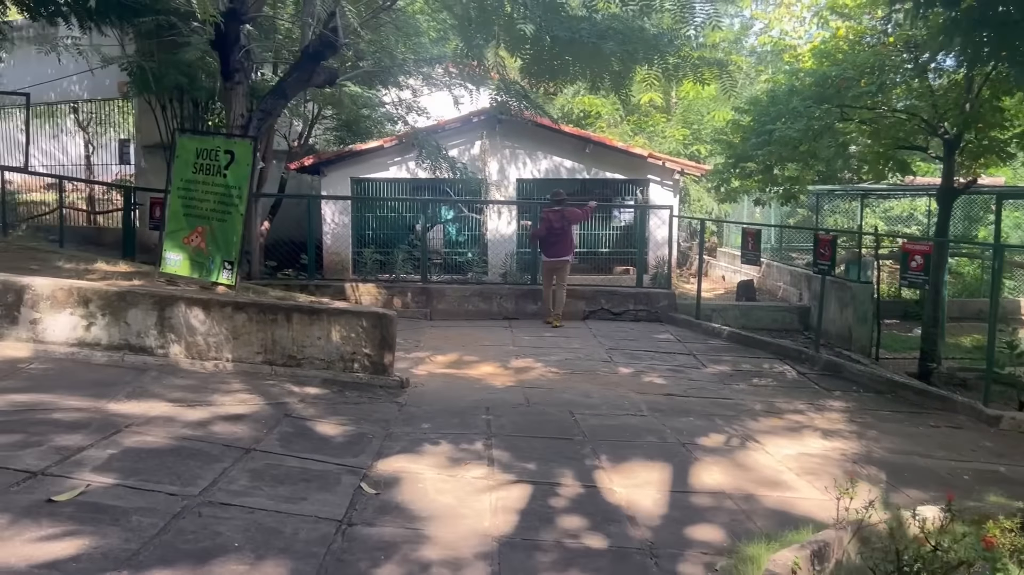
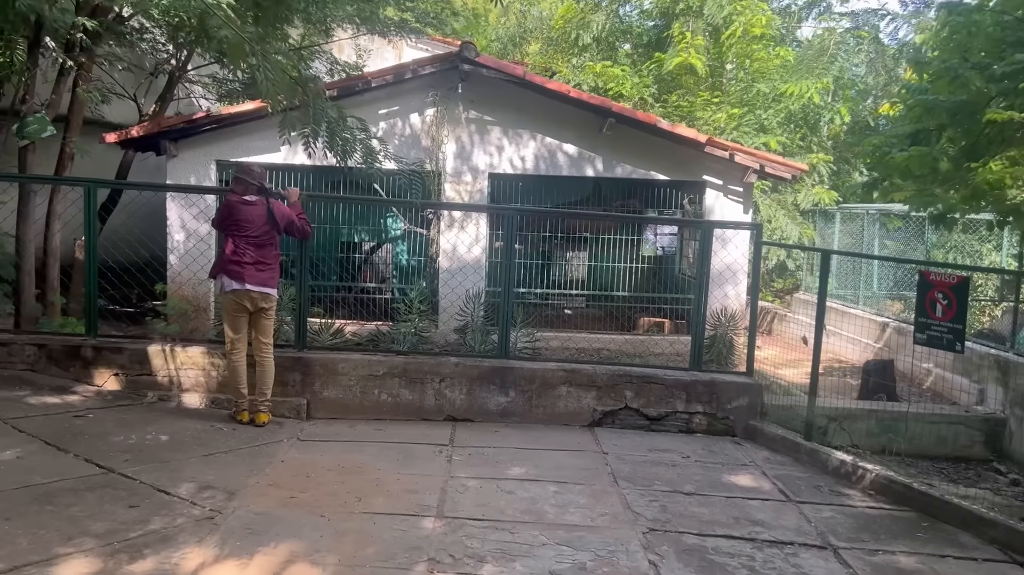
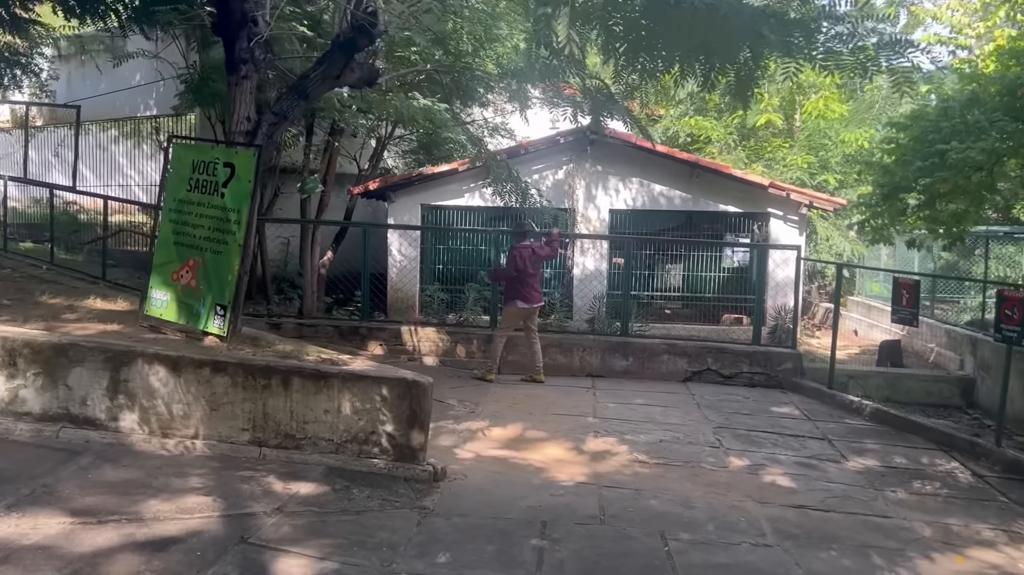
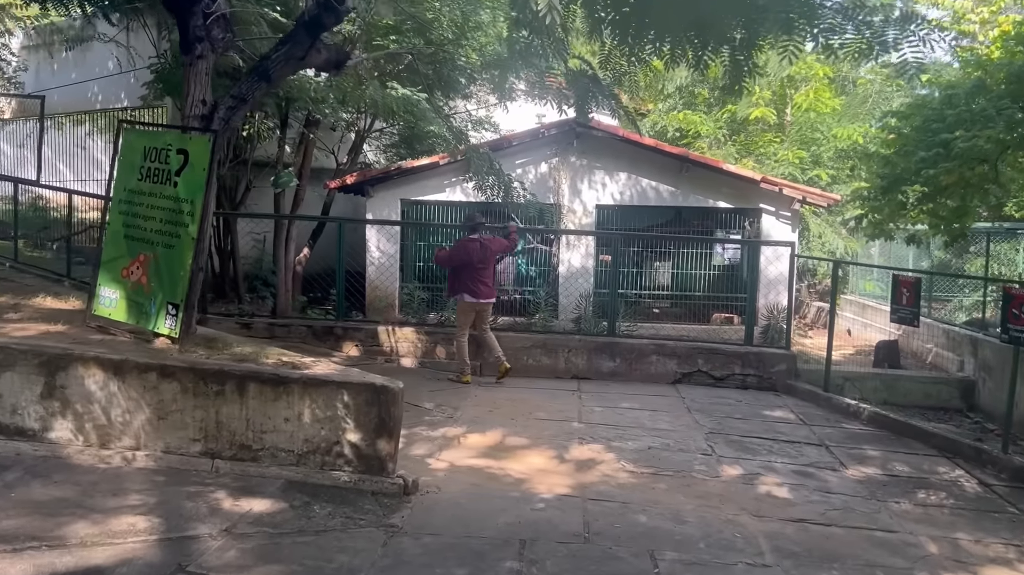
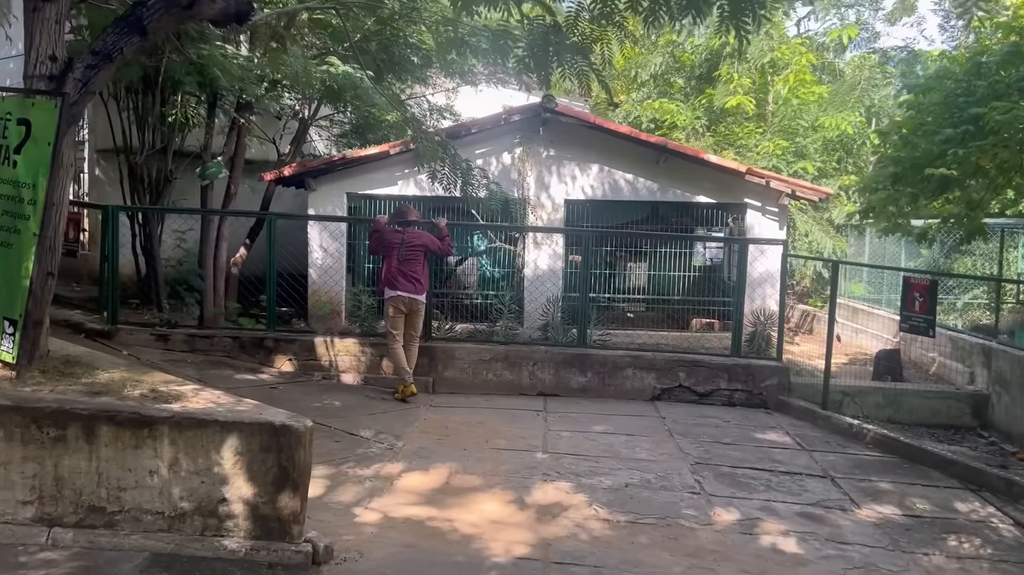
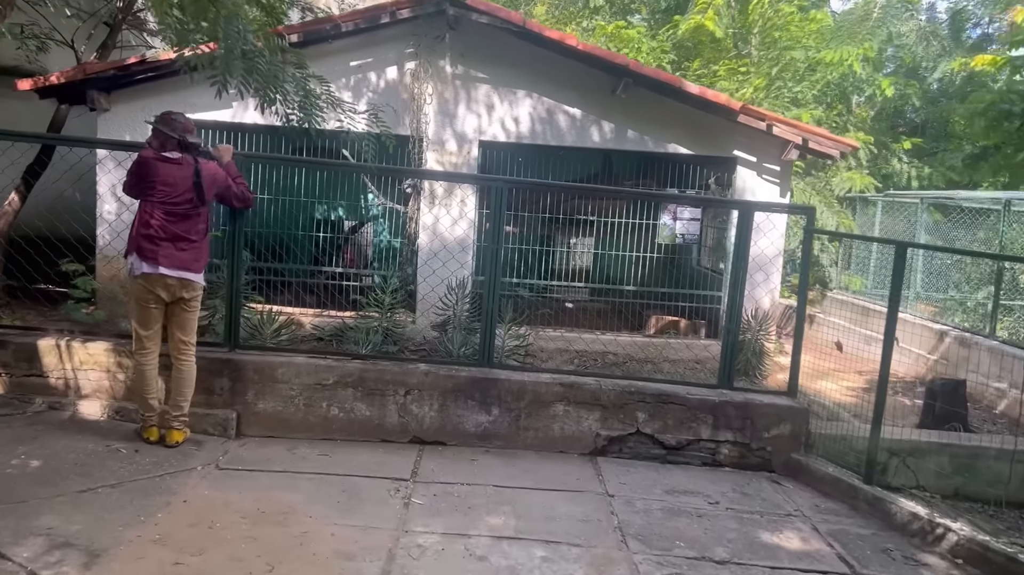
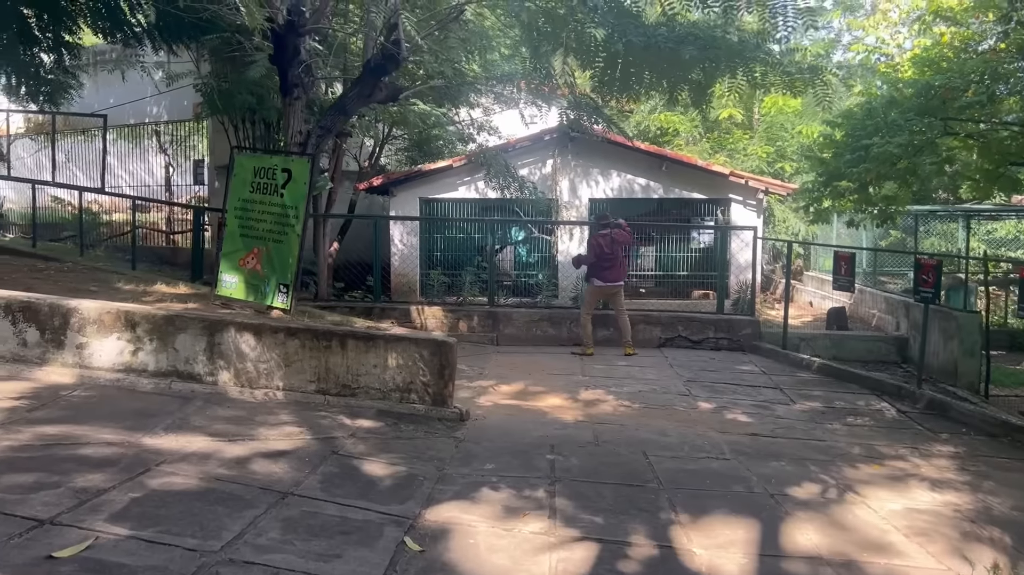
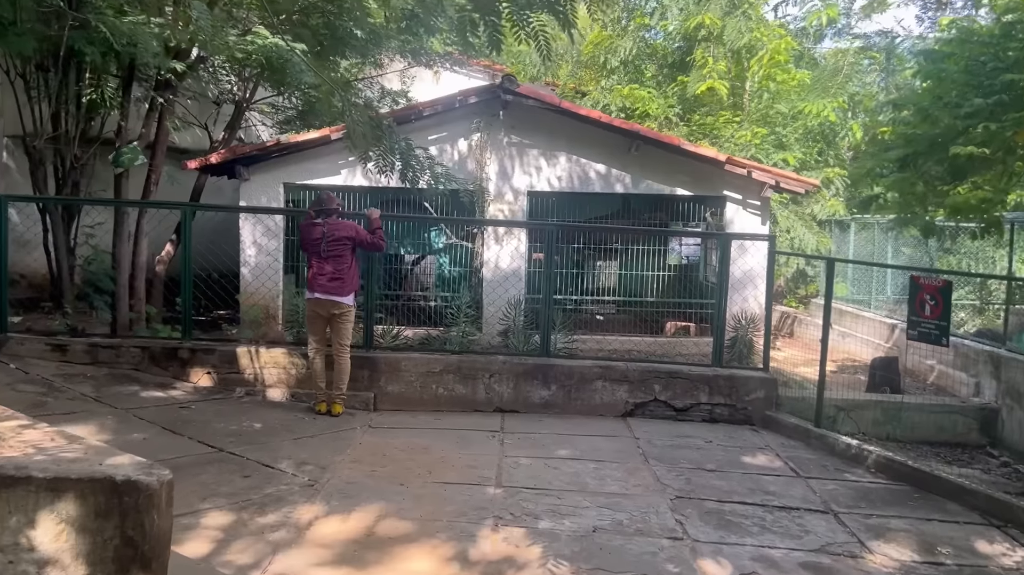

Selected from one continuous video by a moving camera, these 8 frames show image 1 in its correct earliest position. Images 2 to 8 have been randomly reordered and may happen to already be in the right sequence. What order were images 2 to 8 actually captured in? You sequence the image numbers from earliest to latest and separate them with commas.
7, 3, 4, 5, 8, 2, 6
